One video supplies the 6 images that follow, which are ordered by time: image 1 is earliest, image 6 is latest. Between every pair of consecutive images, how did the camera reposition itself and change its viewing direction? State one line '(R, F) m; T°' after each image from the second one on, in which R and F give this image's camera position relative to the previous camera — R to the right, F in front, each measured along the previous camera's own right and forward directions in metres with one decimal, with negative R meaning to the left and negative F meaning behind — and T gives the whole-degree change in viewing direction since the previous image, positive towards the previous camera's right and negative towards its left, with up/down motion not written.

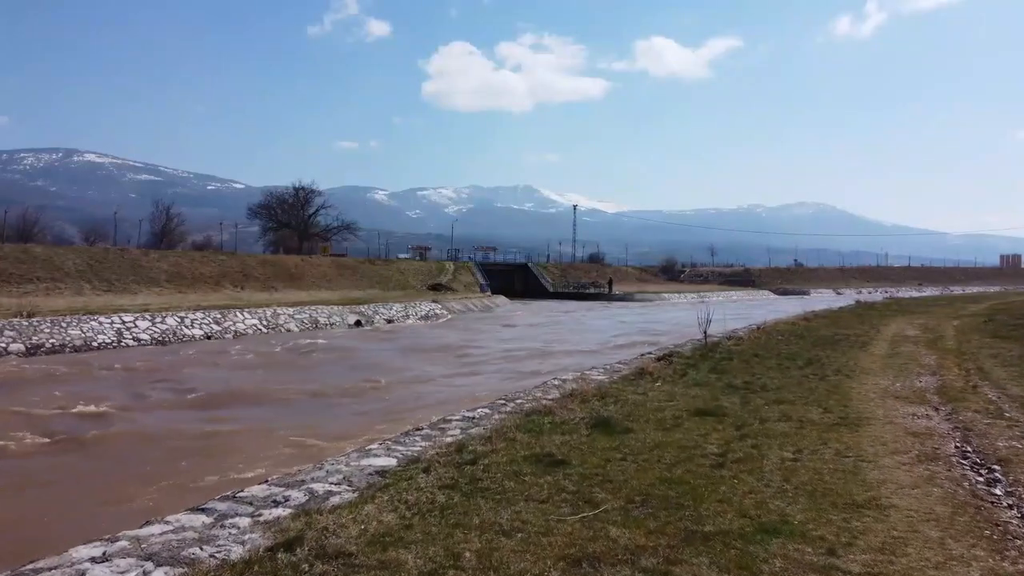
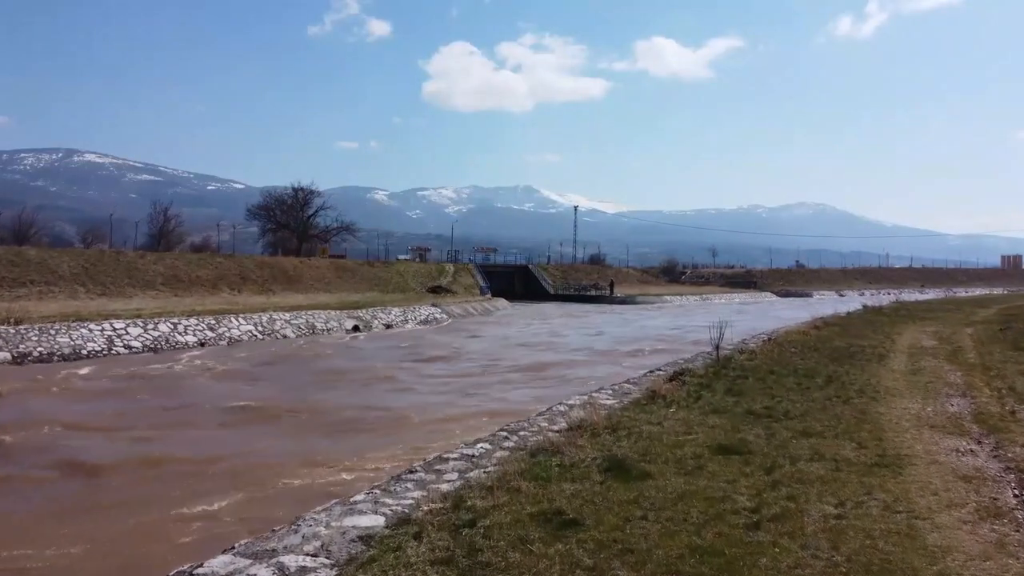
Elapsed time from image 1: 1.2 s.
(0.0, +0.7) m; 0°
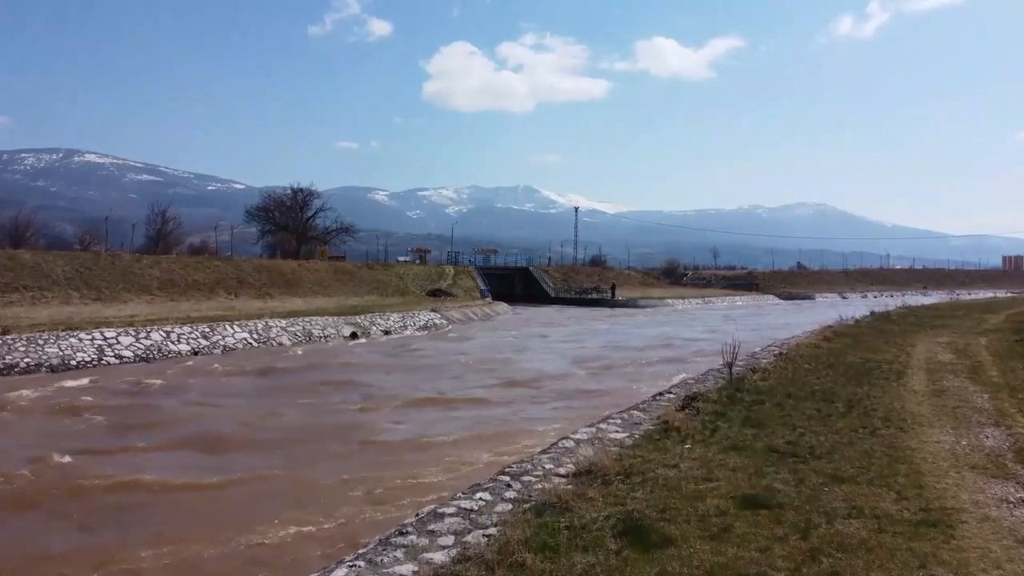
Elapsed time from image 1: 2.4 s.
(0.0, +0.7) m; 0°
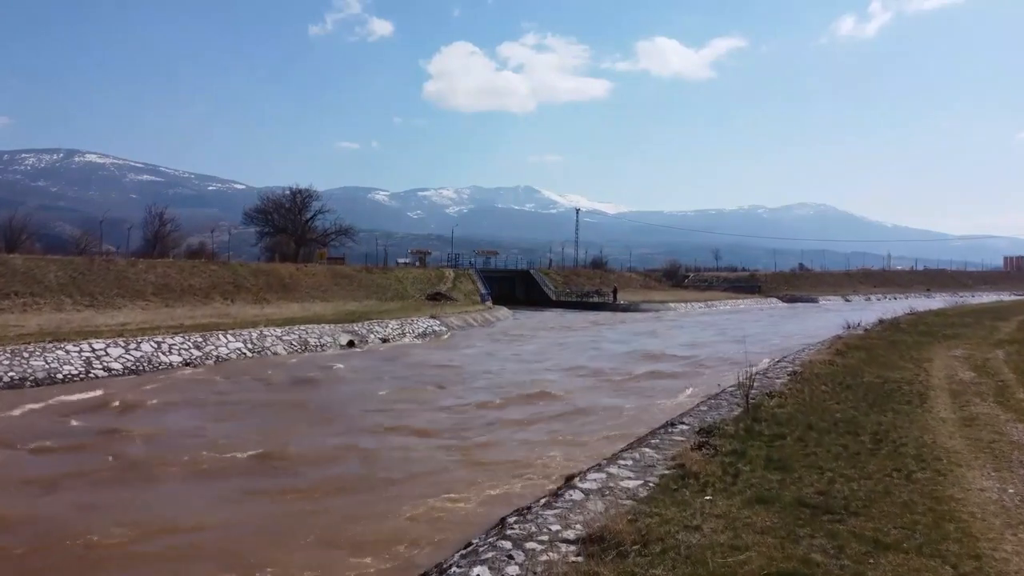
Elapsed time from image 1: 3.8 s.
(0.0, +0.8) m; 0°
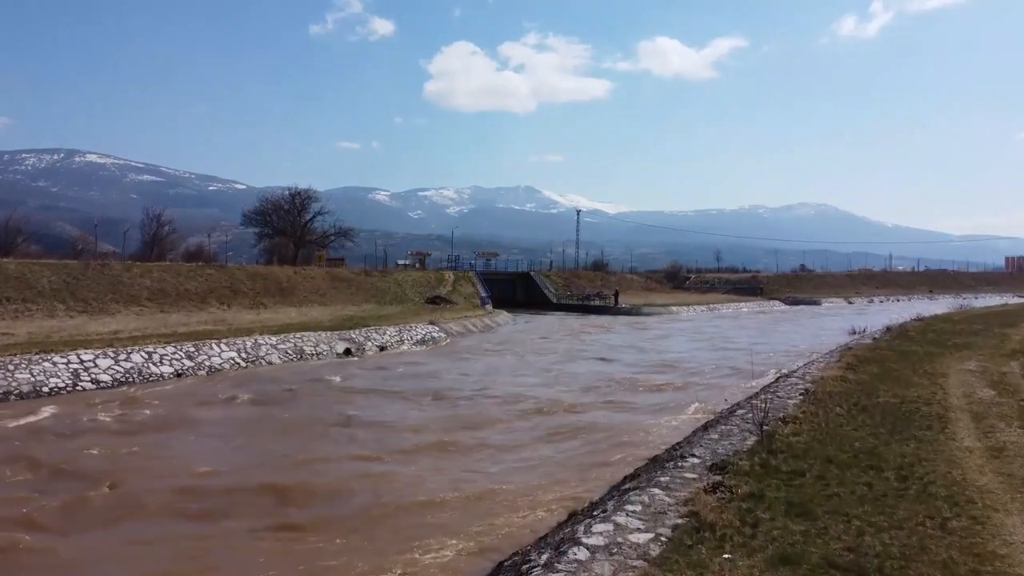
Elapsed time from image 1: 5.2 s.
(0.0, +0.7) m; 0°
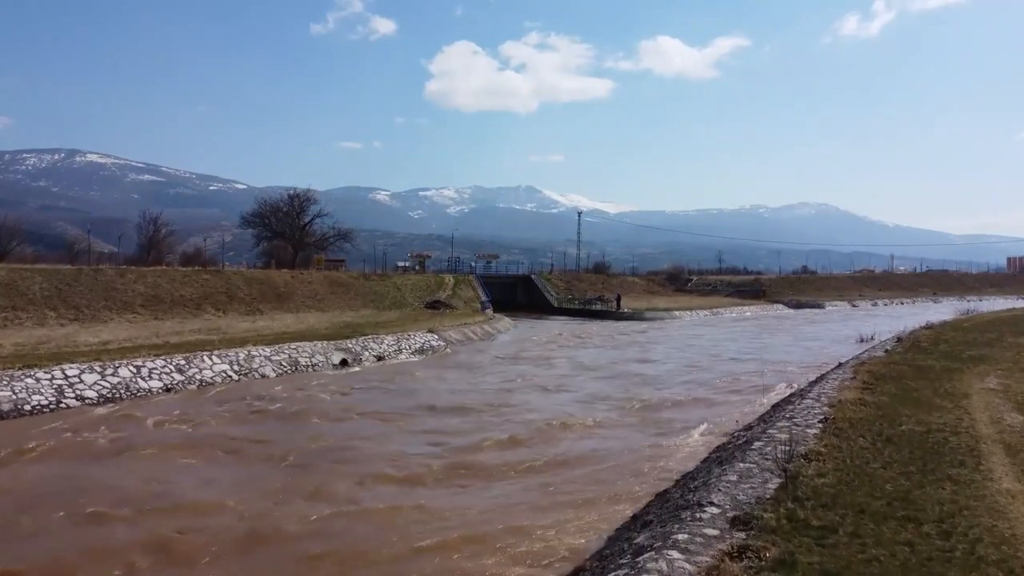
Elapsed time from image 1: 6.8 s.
(0.0, +1.0) m; 0°
